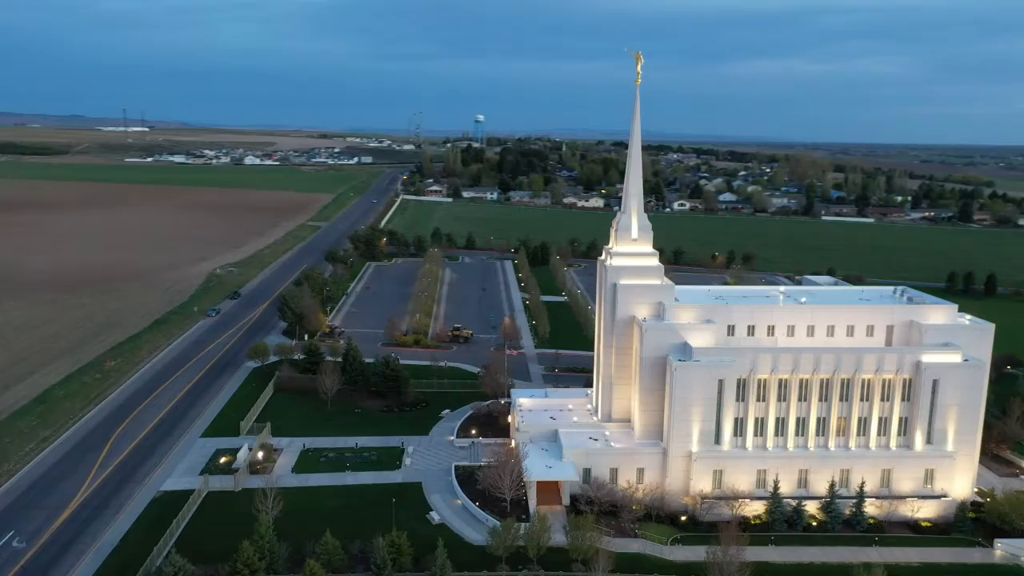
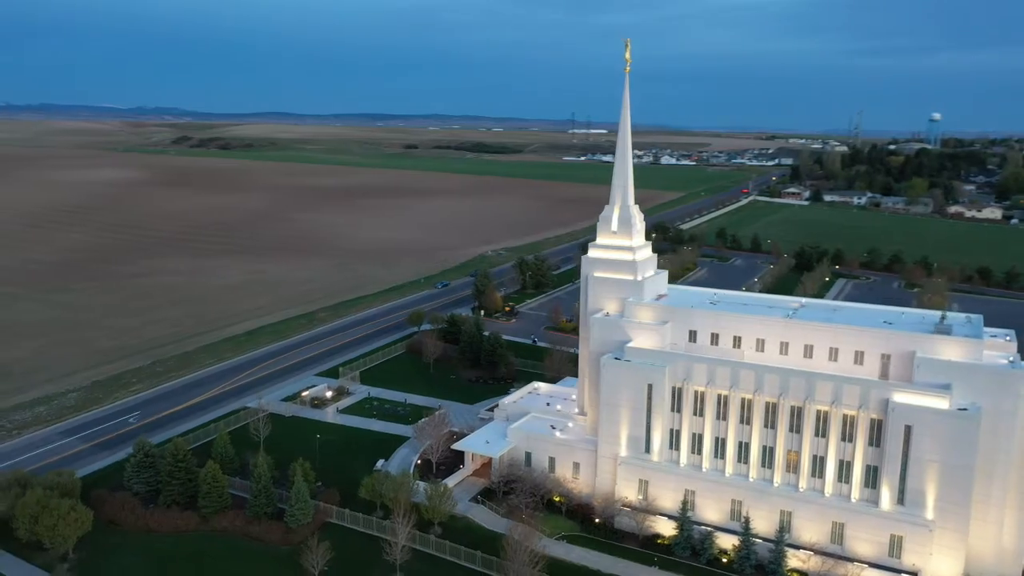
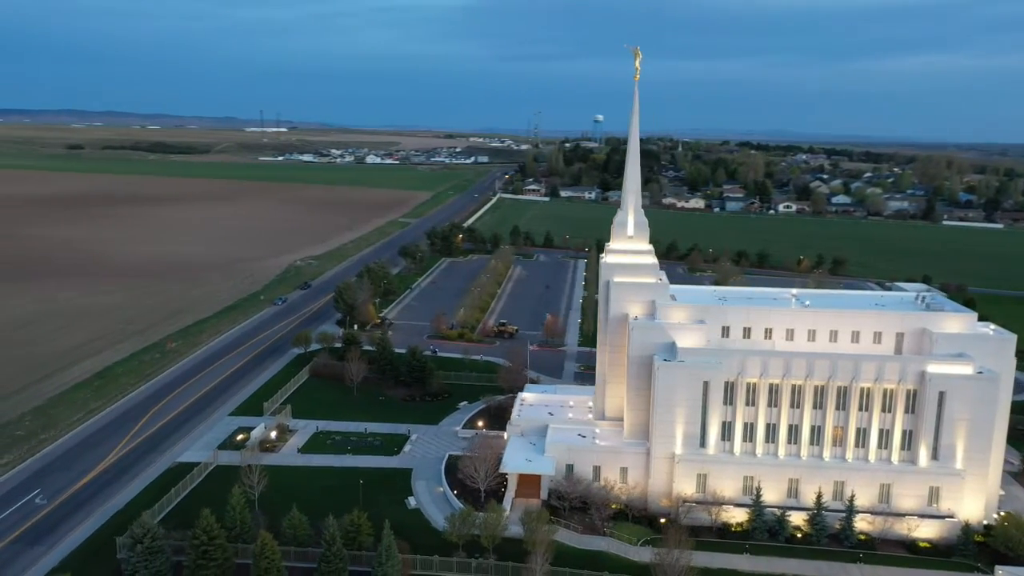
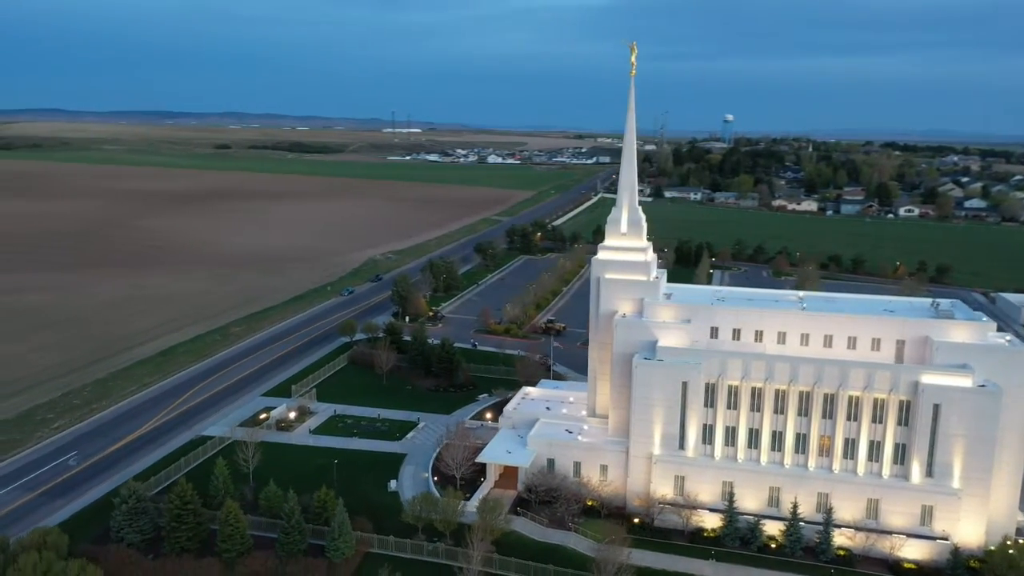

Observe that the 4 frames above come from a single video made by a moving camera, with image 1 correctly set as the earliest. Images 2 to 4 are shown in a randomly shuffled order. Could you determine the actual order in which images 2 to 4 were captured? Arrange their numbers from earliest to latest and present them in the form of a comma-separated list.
3, 4, 2
